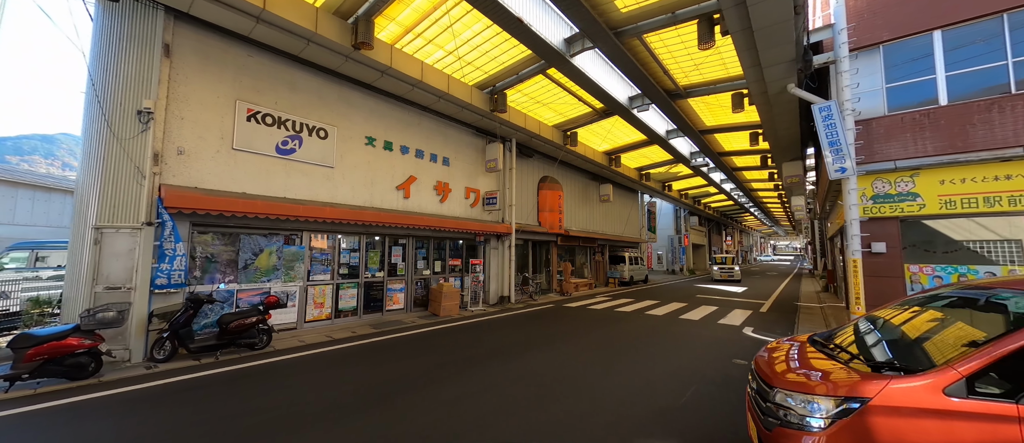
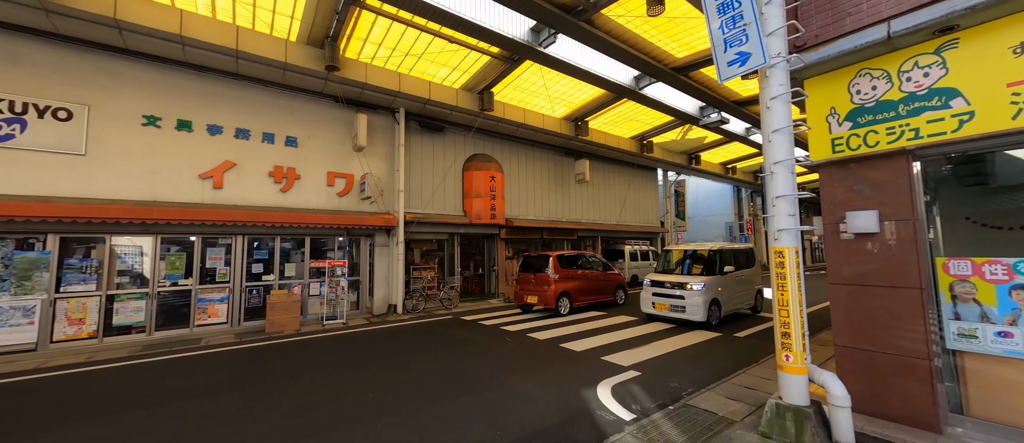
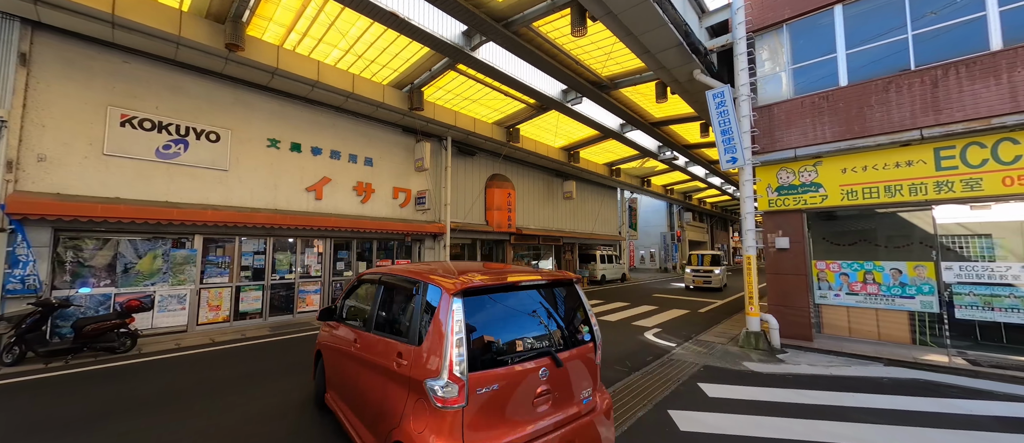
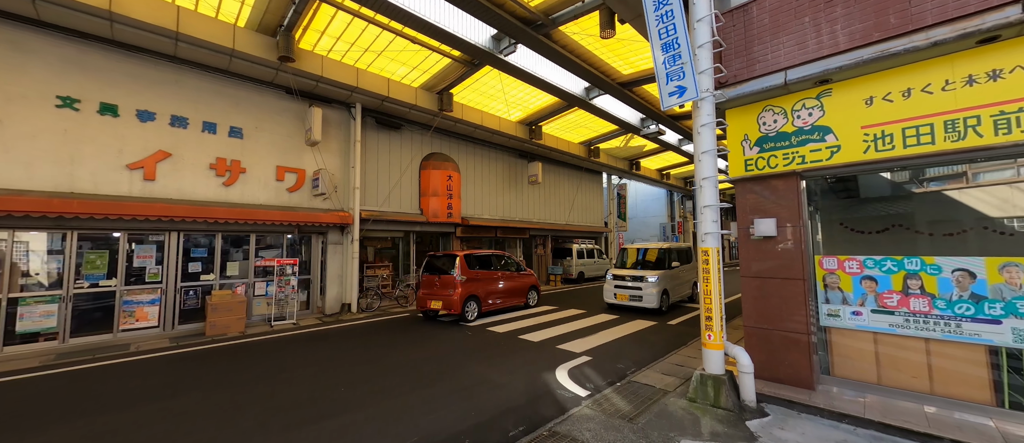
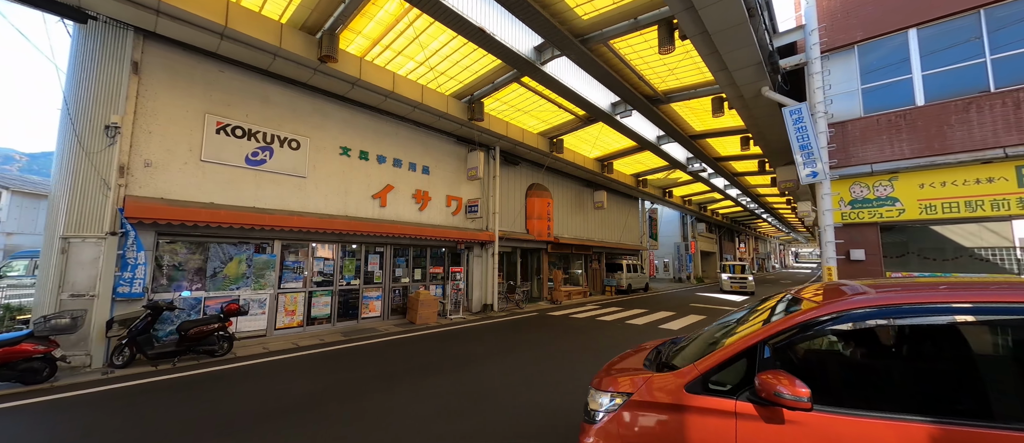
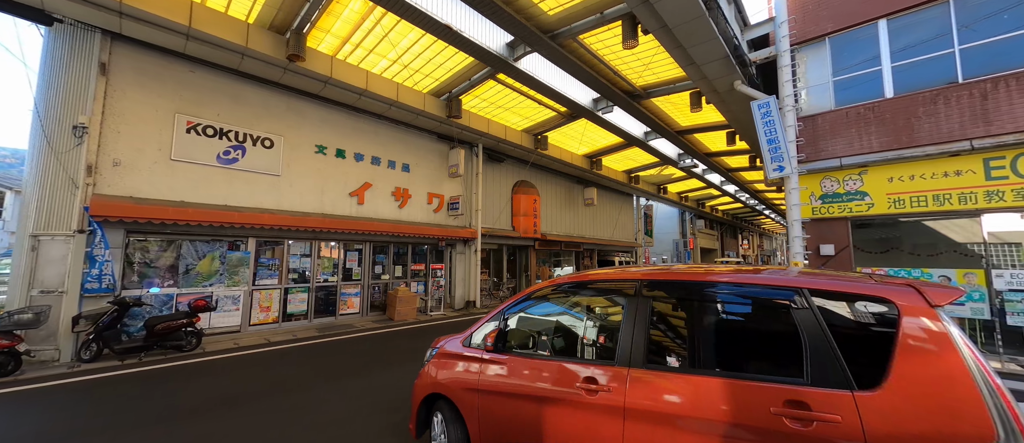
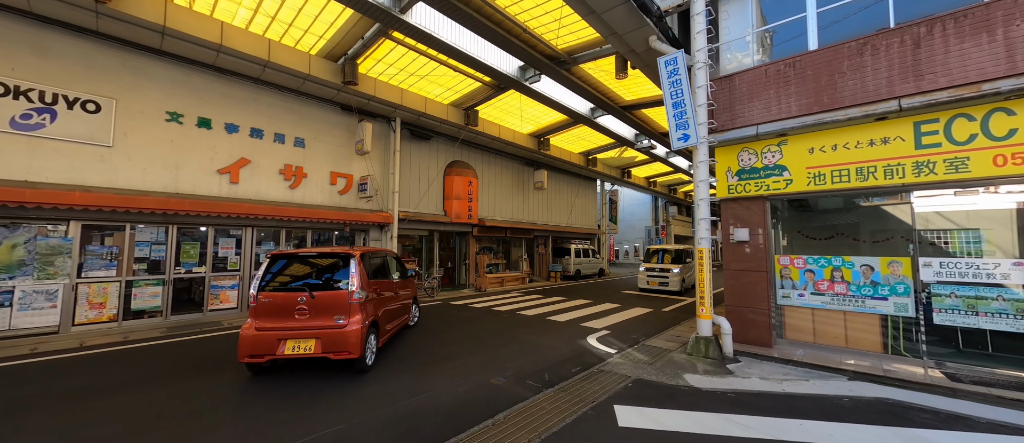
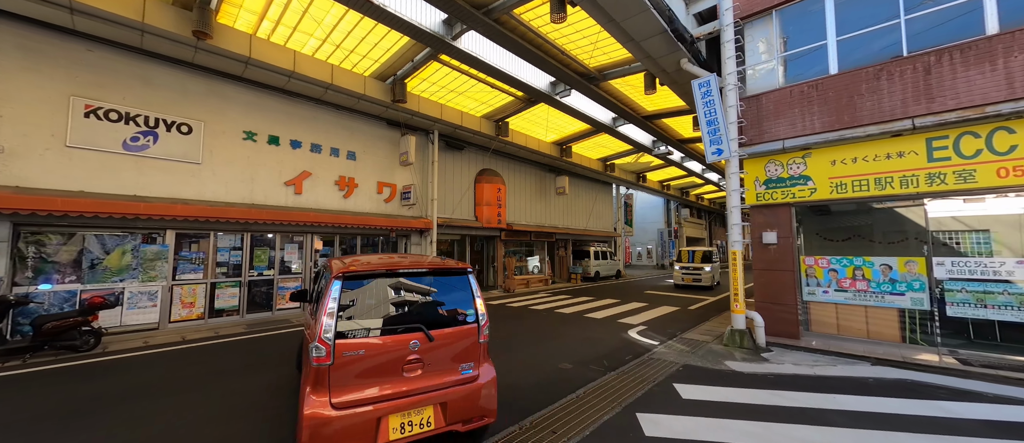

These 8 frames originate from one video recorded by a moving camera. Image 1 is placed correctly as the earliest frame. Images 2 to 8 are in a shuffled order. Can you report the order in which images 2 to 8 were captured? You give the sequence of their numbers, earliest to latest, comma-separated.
5, 6, 3, 8, 7, 4, 2
